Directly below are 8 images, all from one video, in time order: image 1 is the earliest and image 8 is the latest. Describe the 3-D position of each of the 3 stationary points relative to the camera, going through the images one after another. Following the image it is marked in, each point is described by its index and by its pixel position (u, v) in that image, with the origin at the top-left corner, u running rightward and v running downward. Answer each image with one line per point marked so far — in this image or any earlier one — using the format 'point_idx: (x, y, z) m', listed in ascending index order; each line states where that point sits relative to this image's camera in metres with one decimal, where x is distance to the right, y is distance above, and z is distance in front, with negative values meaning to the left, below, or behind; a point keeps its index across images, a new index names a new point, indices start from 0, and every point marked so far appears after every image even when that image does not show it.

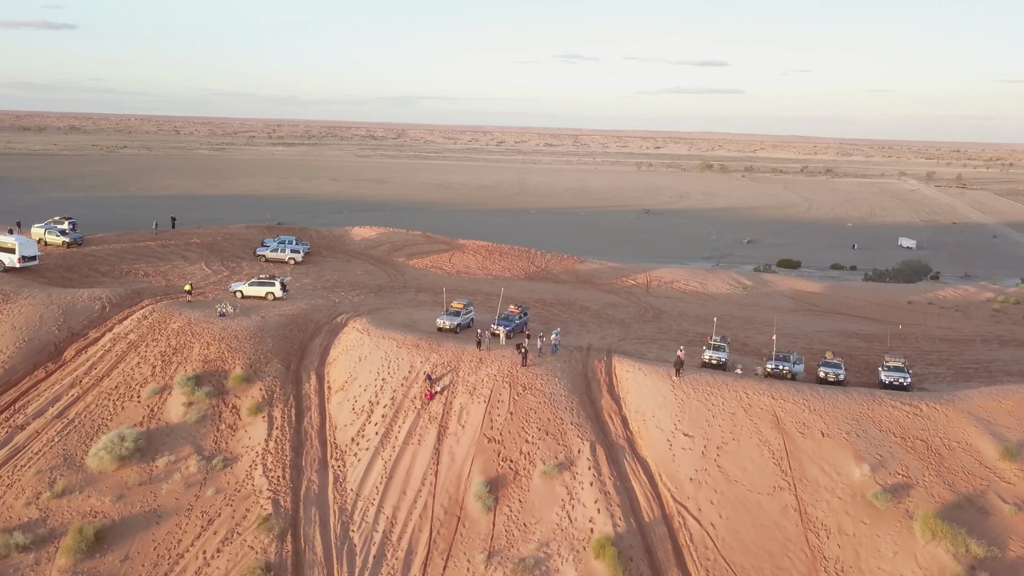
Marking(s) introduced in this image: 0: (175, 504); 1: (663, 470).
0: (-8.0, -5.1, +19.2) m
1: (+3.7, -4.4, +19.6) m
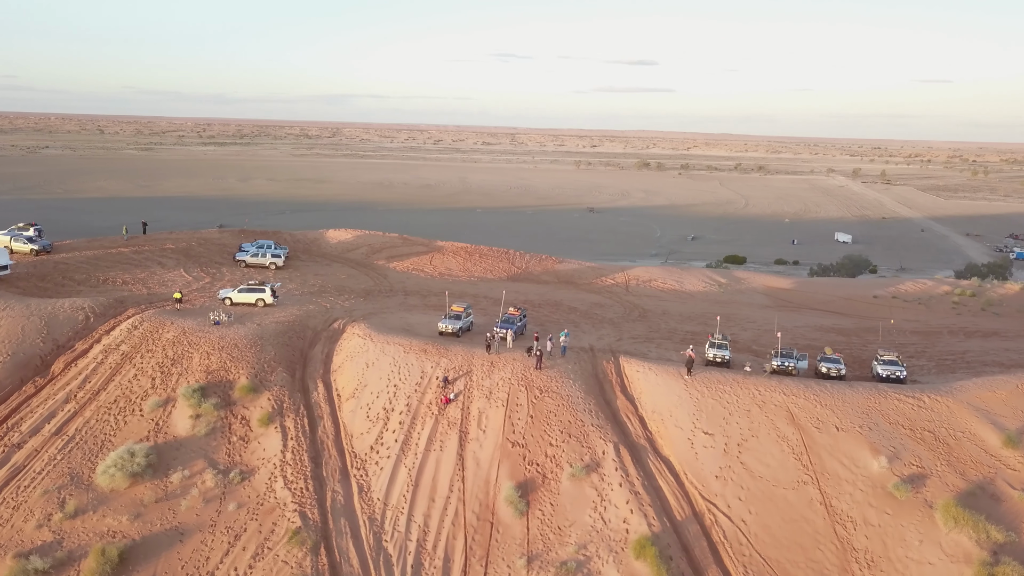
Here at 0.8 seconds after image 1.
0: (-7.2, -5.4, +18.6) m
1: (+4.3, -4.4, +19.9) m
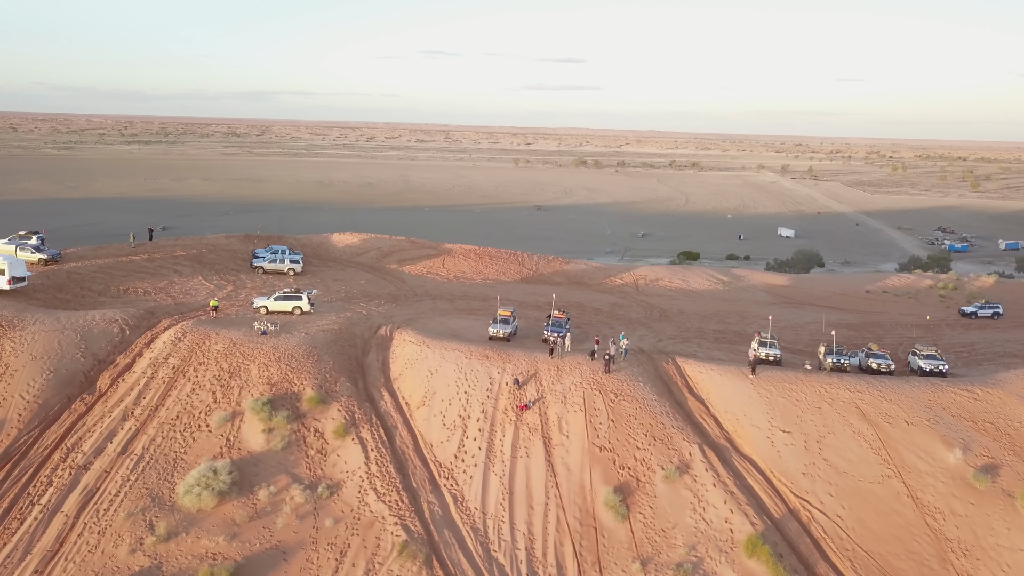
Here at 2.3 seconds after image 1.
0: (-4.8, -5.6, +18.1) m
1: (+6.6, -4.5, +20.3) m
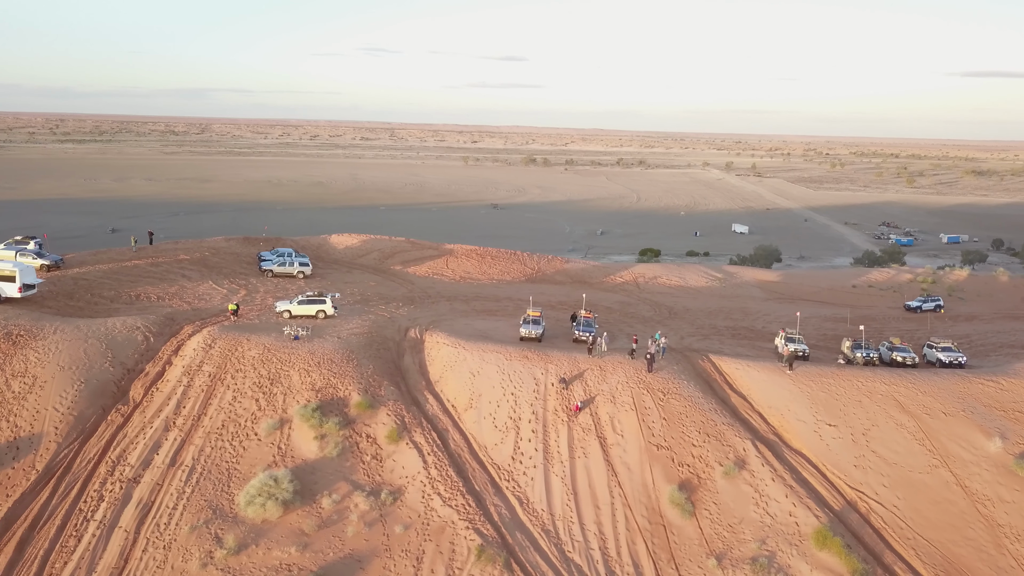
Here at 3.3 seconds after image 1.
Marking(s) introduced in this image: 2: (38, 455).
0: (-3.2, -5.7, +17.9) m
1: (+8.1, -4.4, +20.8) m
2: (-11.7, -4.2, +20.0) m
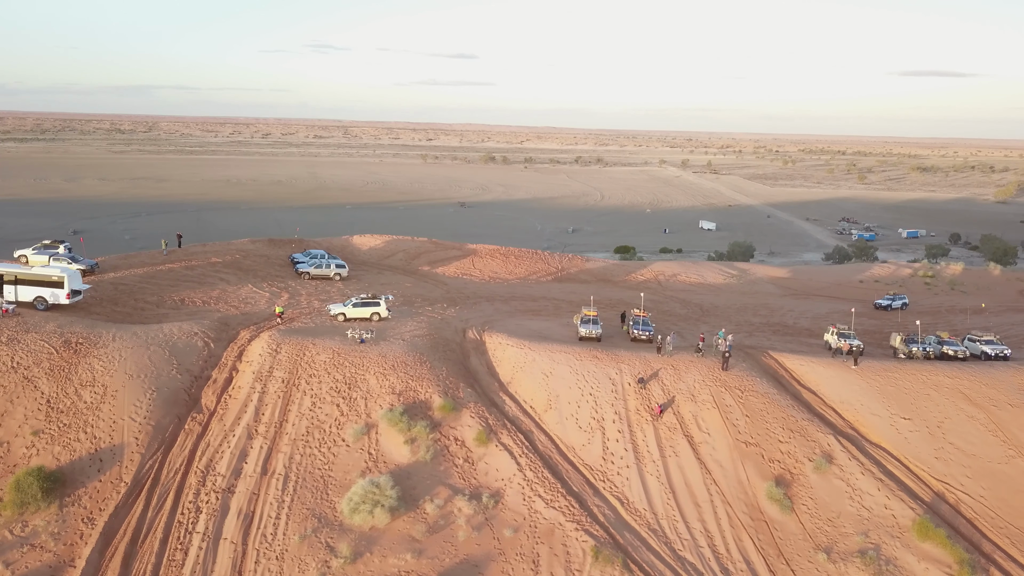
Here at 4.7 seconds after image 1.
0: (-0.6, -5.8, +17.8) m
1: (+10.4, -4.3, +21.3) m
2: (-9.3, -4.3, +19.4) m
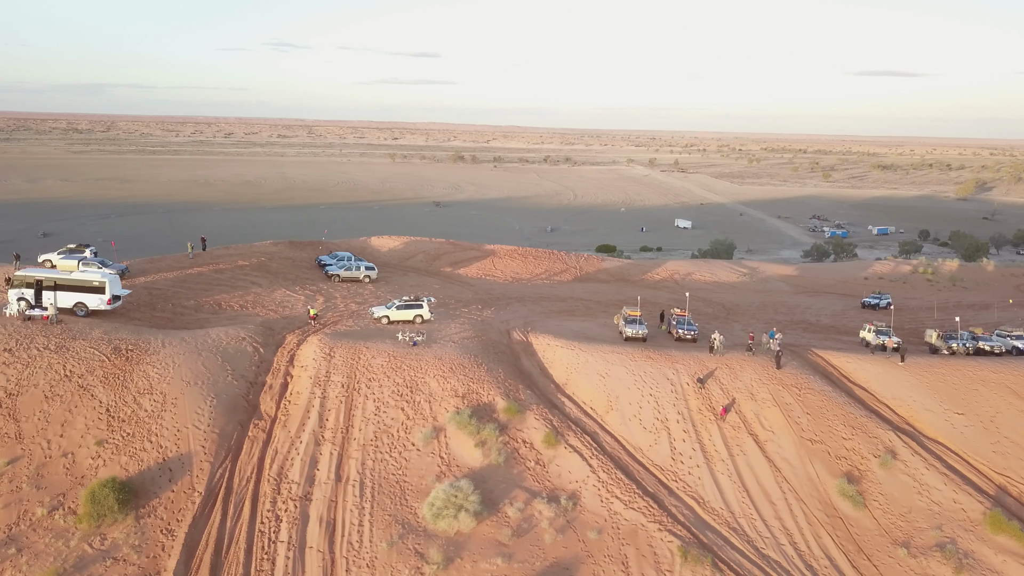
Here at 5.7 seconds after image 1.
0: (+1.3, -5.8, +17.7) m
1: (+12.2, -4.3, +21.8) m
2: (-7.5, -4.4, +19.0) m
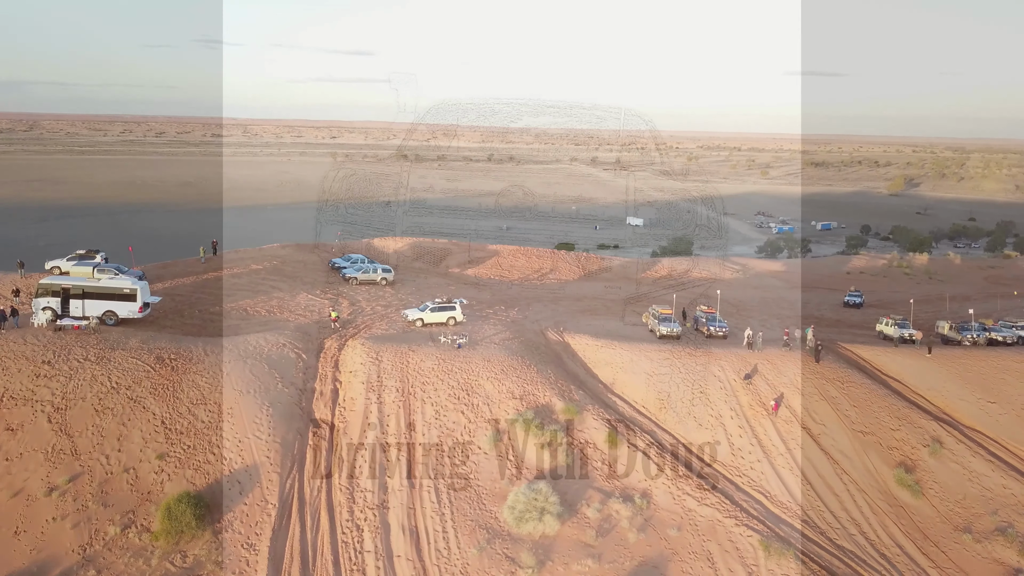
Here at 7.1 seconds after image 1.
0: (+3.2, -5.8, +17.9) m
1: (+13.7, -4.1, +22.7) m
2: (-5.6, -4.6, +18.5) m
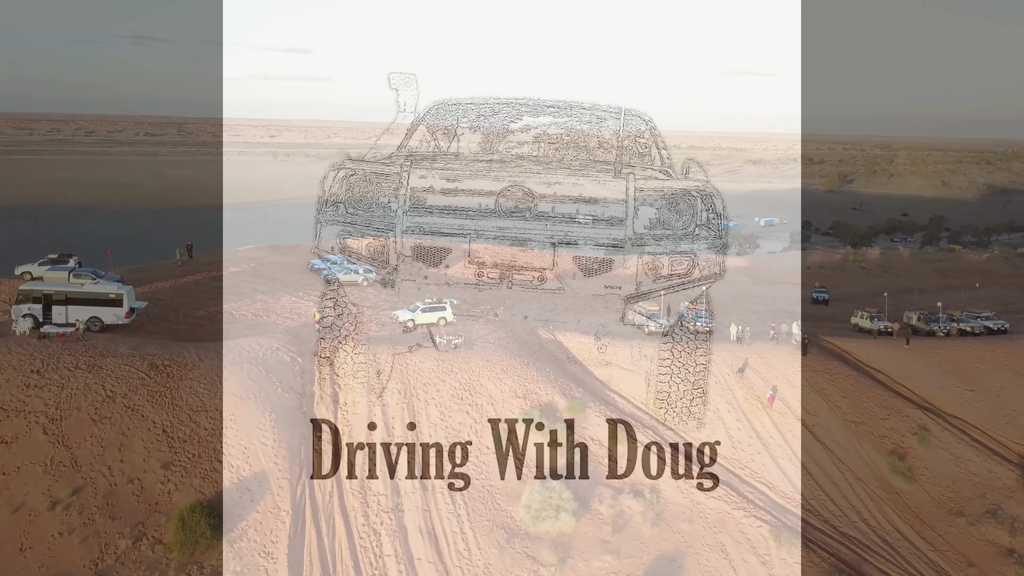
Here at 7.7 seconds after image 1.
0: (+3.6, -5.8, +18.1) m
1: (+13.7, -3.9, +23.6) m
2: (-5.3, -4.6, +18.1) m
